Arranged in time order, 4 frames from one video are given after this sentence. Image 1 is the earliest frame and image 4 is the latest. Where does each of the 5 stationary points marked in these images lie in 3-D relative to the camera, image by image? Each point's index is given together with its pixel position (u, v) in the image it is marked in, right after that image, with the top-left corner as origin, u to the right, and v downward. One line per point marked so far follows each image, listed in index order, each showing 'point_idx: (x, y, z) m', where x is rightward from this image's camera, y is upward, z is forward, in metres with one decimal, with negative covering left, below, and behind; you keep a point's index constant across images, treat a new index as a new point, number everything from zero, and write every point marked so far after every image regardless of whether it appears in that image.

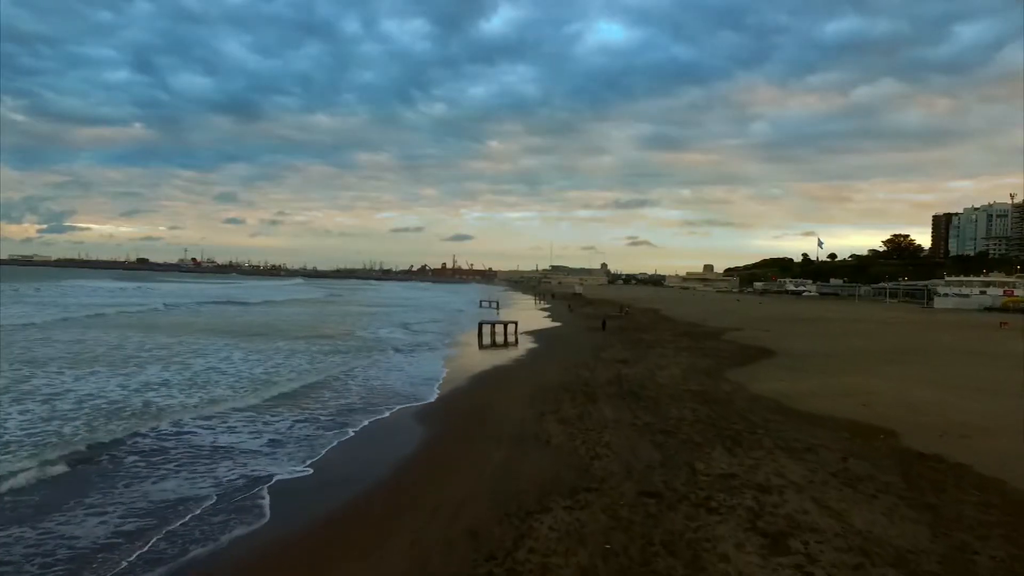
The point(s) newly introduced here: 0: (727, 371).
0: (+4.6, -1.8, +13.7) m
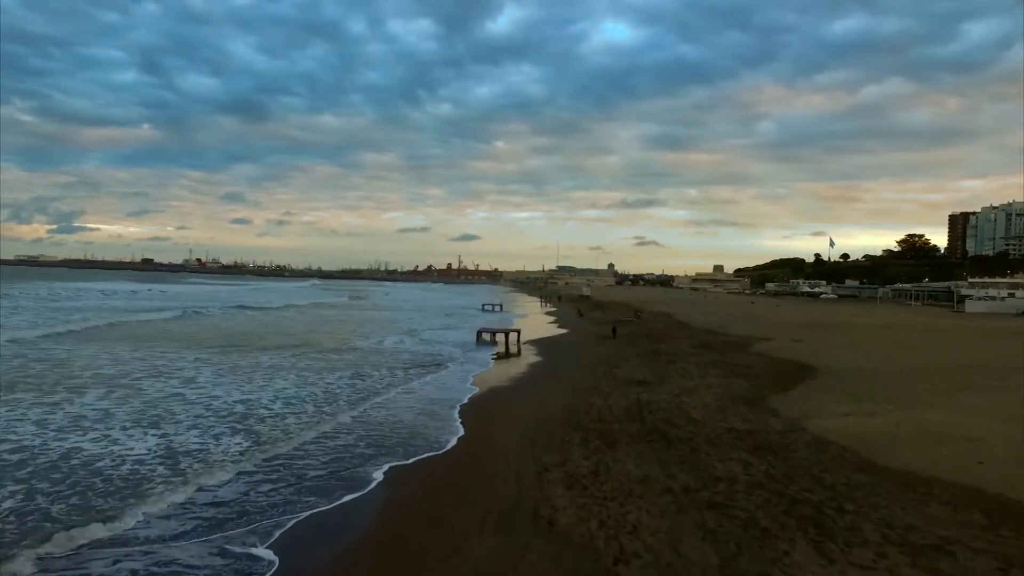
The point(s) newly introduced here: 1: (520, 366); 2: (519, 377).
0: (+4.5, -1.9, +11.3) m
1: (+0.4, -2.2, +18.0) m
2: (+0.3, -2.2, +15.5) m
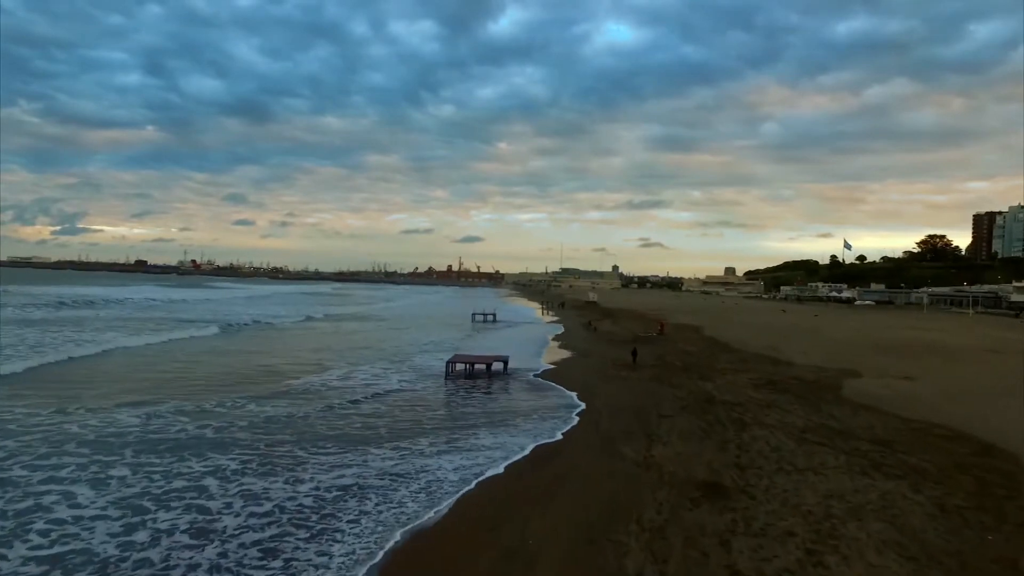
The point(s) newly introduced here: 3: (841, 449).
0: (+4.2, -2.3, +5.1) m
1: (0.0, -2.5, +11.9) m
2: (-0.1, -2.5, +9.4) m
3: (+4.6, -2.2, +8.8) m
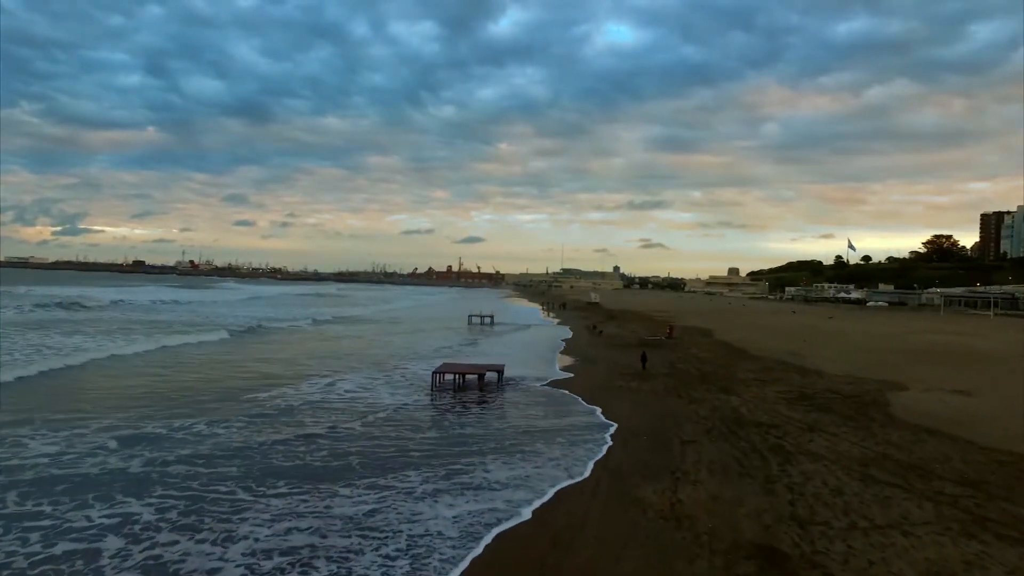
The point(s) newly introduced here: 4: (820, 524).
0: (+4.1, -2.3, +3.2) m
1: (-0.1, -2.5, +10.0) m
2: (-0.2, -2.5, +7.5) m
3: (+4.5, -2.3, +7.0) m
4: (+3.0, -2.3, +6.2) m
